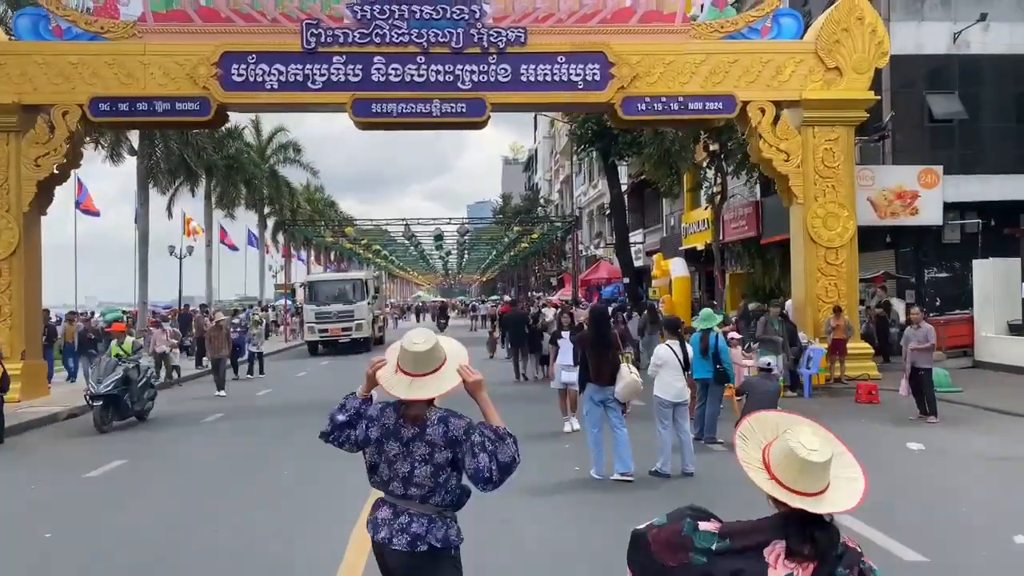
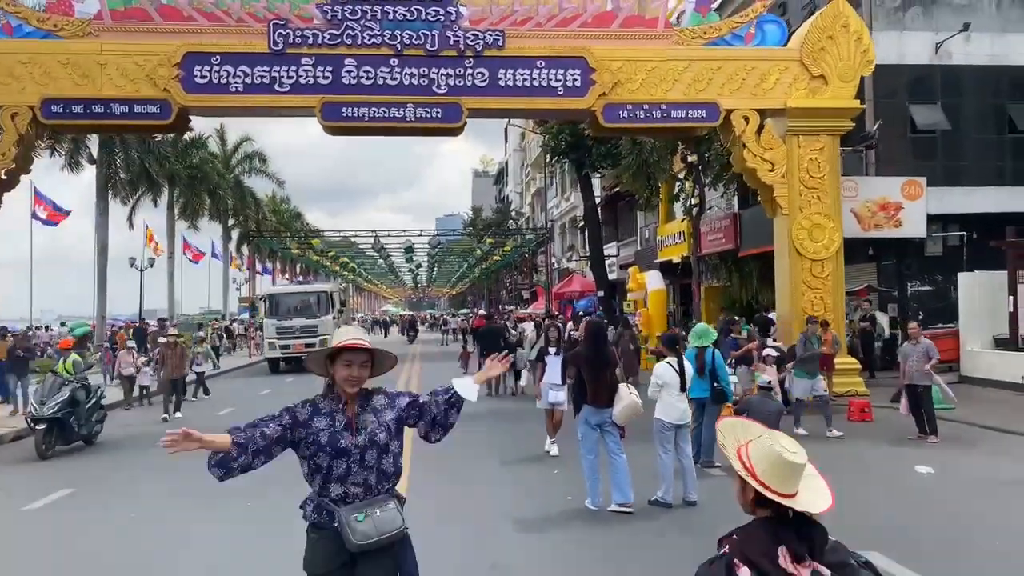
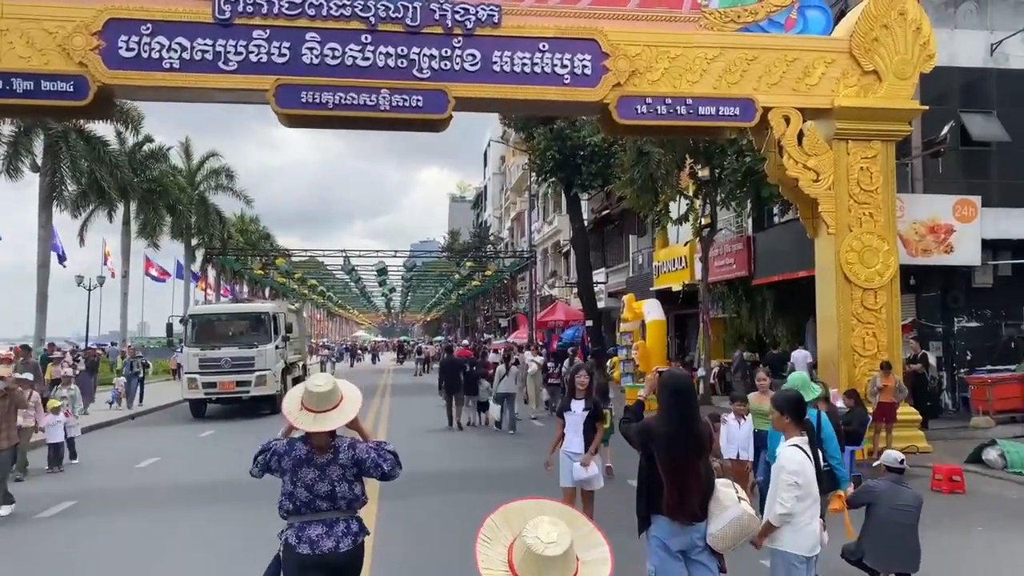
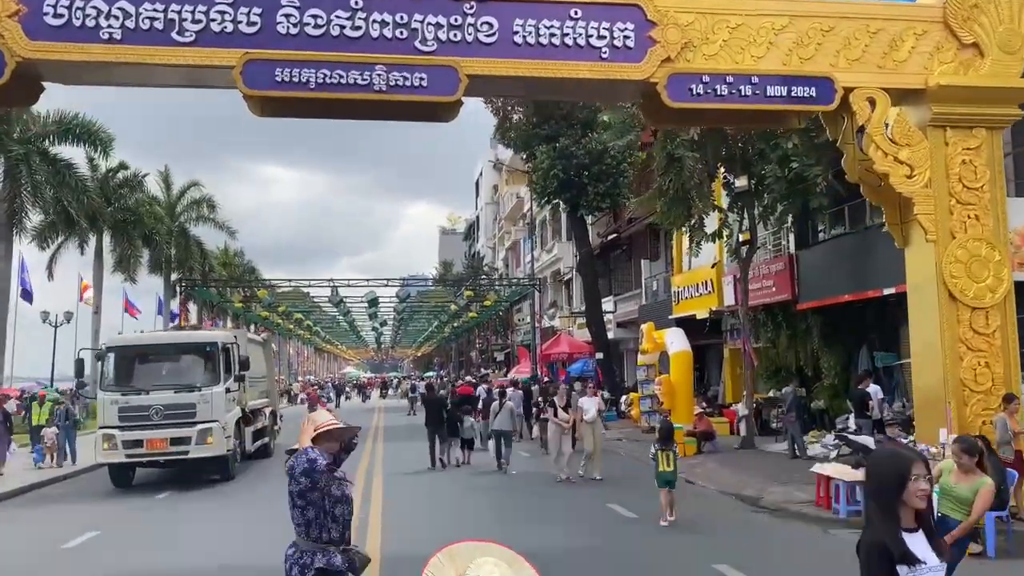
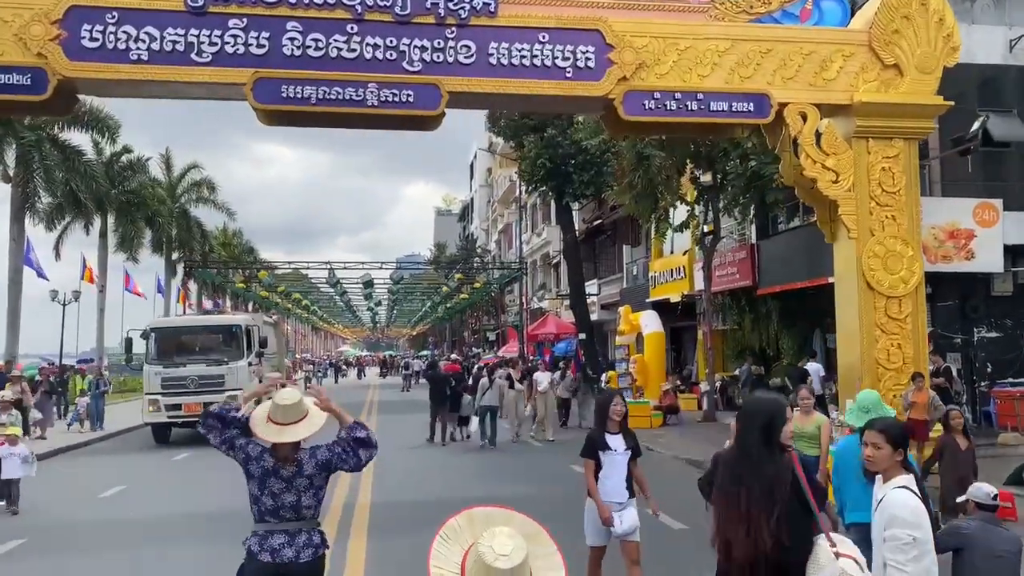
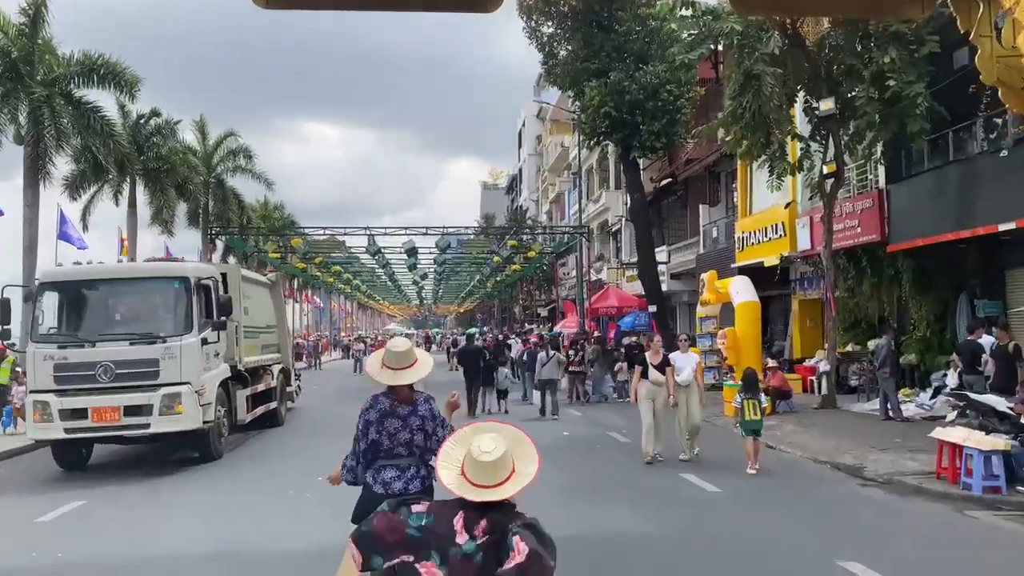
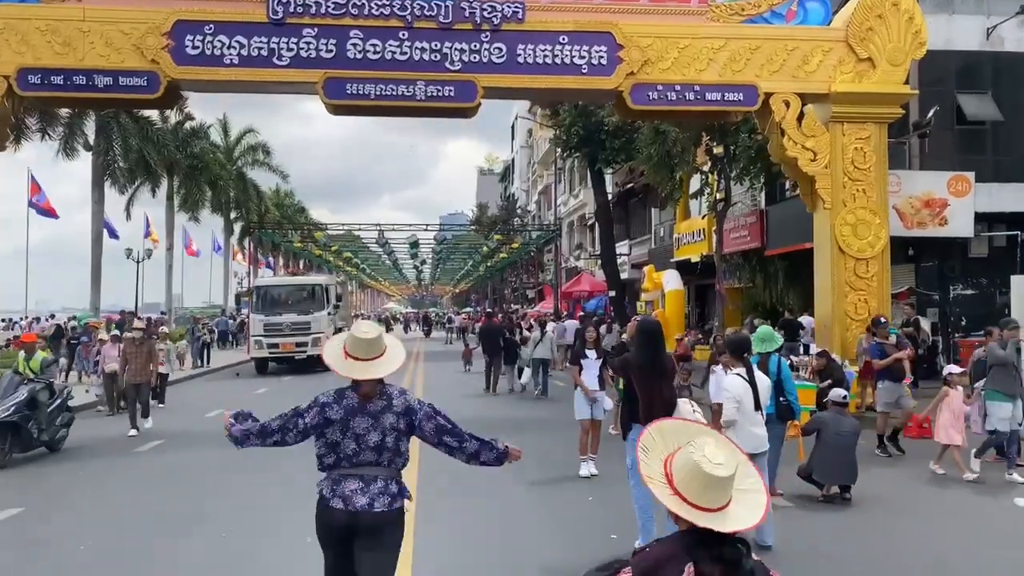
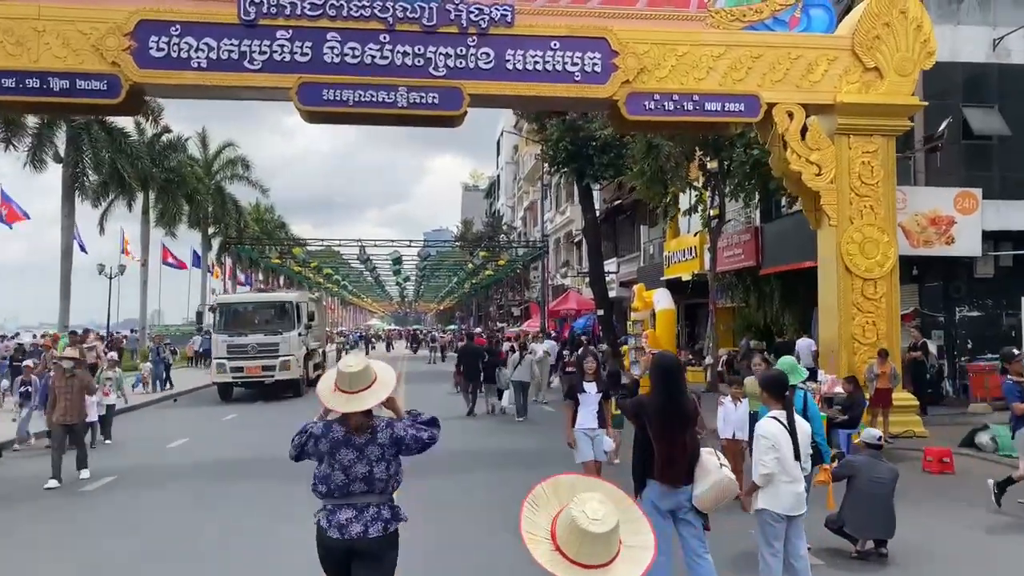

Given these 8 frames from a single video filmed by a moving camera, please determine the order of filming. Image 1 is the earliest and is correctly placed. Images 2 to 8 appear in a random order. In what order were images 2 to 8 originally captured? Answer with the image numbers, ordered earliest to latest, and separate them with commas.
2, 7, 8, 3, 5, 4, 6
